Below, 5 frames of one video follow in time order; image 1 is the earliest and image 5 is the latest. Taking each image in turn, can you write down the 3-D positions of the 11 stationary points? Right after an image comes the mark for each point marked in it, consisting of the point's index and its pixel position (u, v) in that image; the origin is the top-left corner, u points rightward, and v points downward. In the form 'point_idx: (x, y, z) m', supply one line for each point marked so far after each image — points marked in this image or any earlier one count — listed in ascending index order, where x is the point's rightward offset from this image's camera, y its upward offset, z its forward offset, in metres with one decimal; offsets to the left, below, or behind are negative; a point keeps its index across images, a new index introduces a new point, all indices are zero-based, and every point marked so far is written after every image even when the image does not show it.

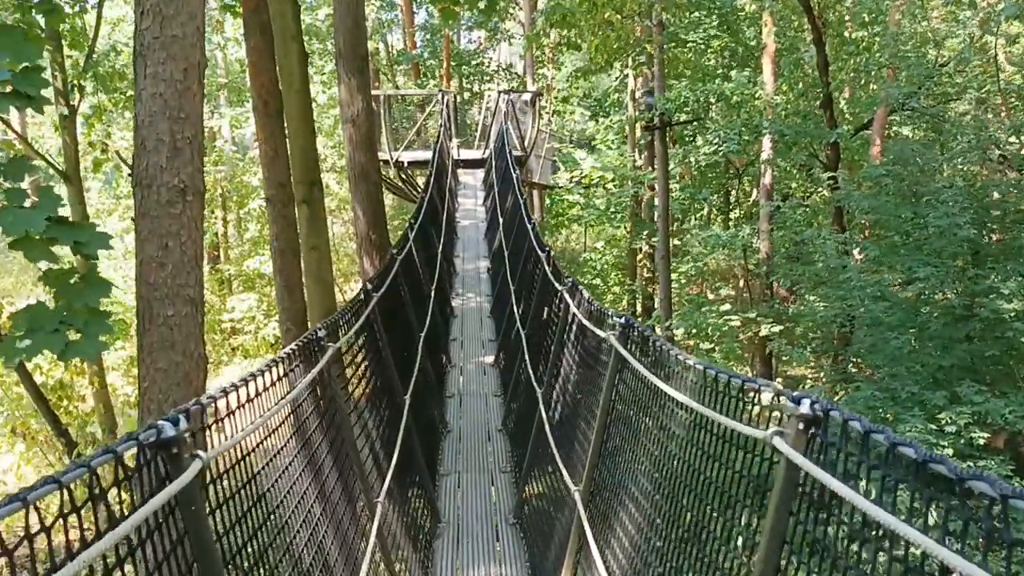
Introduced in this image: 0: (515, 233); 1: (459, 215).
0: (0.0, +0.5, +7.8) m
1: (-0.7, +1.0, +11.9) m
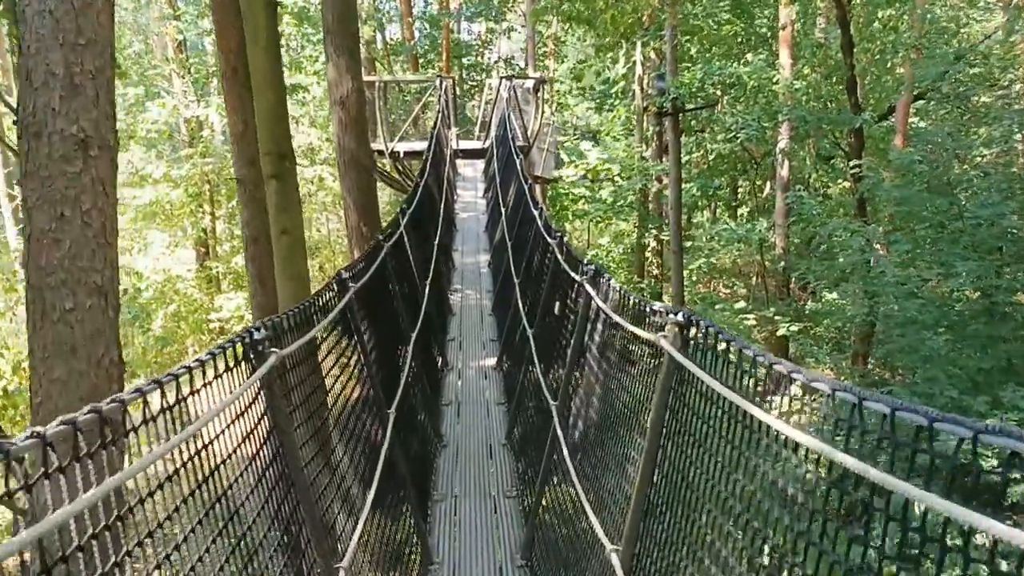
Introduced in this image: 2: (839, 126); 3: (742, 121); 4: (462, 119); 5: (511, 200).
0: (+0.1, +0.5, +7.1) m
1: (-0.7, +1.1, +11.3) m
2: (+4.0, +1.9, +10.3) m
3: (+2.8, +2.1, +10.5) m
4: (-1.0, +3.5, +17.6) m
5: (0.0, +0.8, +8.1) m
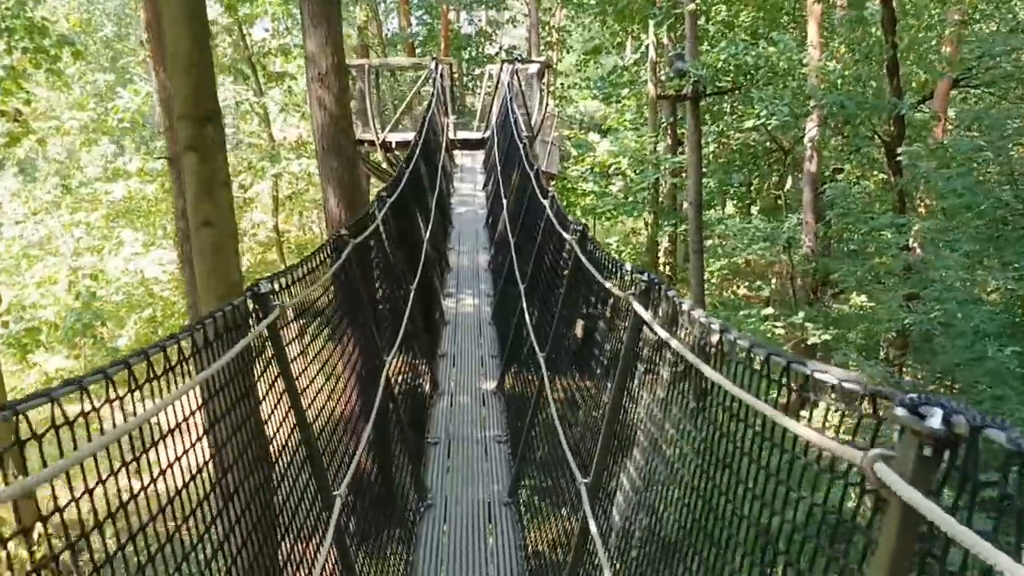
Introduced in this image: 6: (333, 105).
0: (+0.1, +0.5, +6.1) m
1: (-0.7, +1.0, +10.3) m
2: (+4.0, +1.9, +9.2) m
3: (+2.9, +2.0, +9.4) m
4: (-1.0, +3.4, +16.6) m
5: (0.0, +0.8, +7.1) m
6: (-1.5, +1.5, +6.9) m
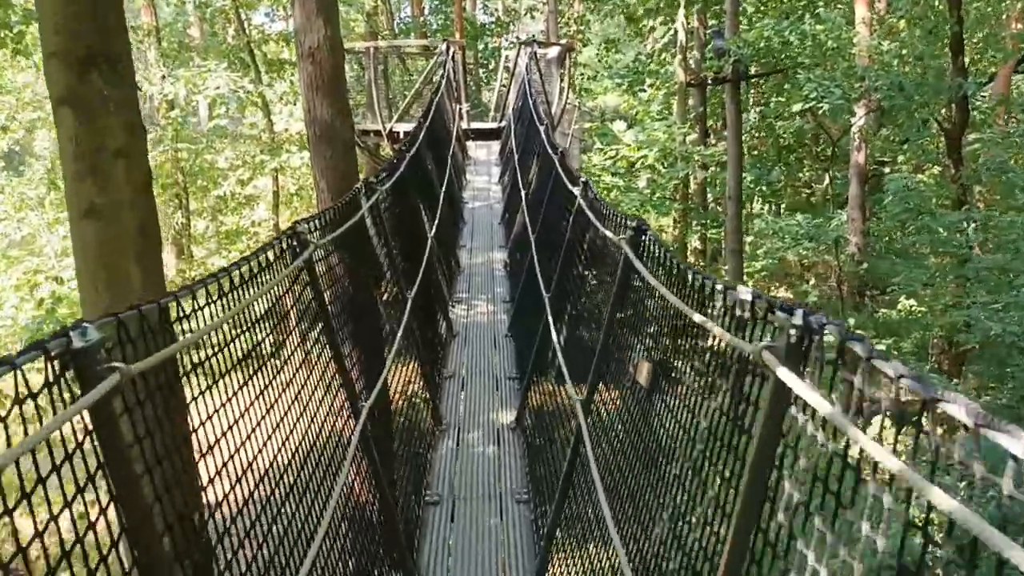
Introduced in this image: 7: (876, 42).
0: (+0.2, +0.5, +5.2) m
1: (-0.5, +1.0, +9.4) m
2: (+4.2, +1.9, +8.3) m
3: (+3.1, +2.0, +8.5) m
4: (-0.7, +3.4, +15.7) m
5: (+0.2, +0.8, +6.2) m
6: (-1.3, +1.4, +6.0) m
7: (+3.5, +2.4, +8.2) m
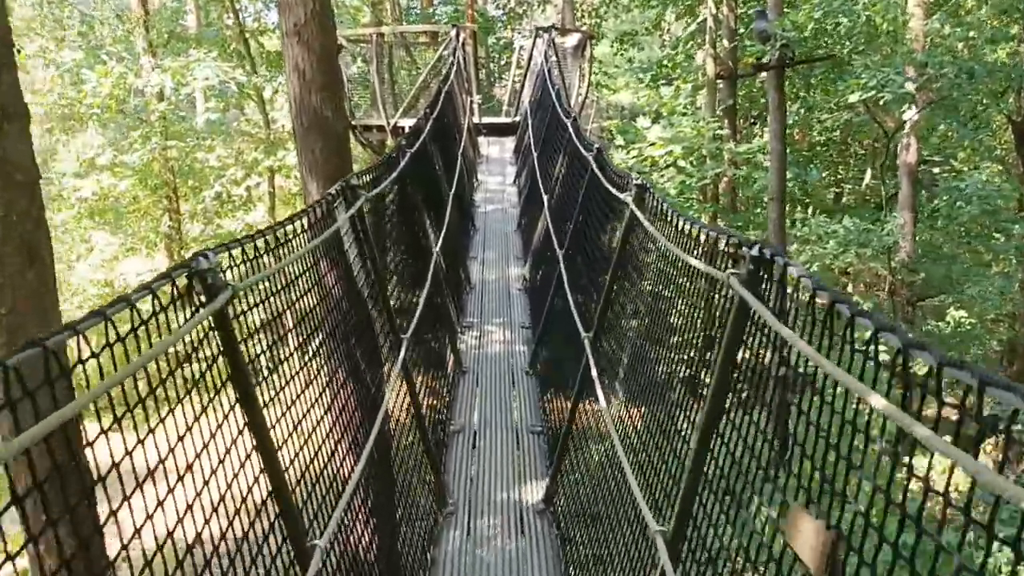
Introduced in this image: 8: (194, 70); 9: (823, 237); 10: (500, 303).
0: (+0.3, +0.4, +4.3) m
1: (-0.3, +0.9, +8.5) m
2: (+4.3, +1.8, +7.3) m
3: (+3.2, +1.9, +7.6) m
4: (-0.4, +3.3, +14.8) m
5: (+0.3, +0.6, +5.3) m
6: (-1.2, +1.3, +5.1) m
7: (+3.7, +2.3, +7.3) m
8: (-3.7, +2.5, +10.0) m
9: (+3.2, +0.5, +9.0) m
10: (-0.1, -0.1, +5.8) m
